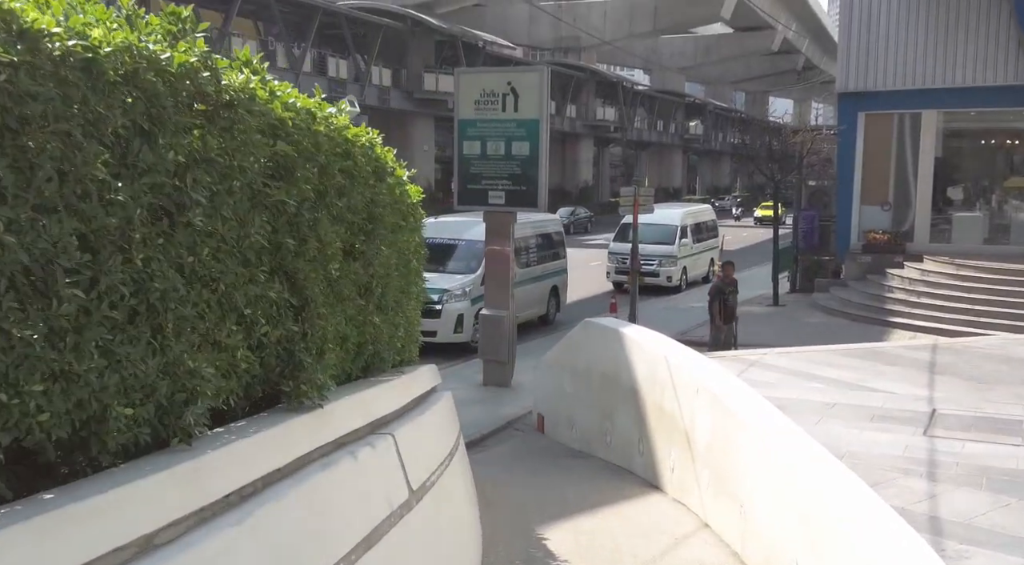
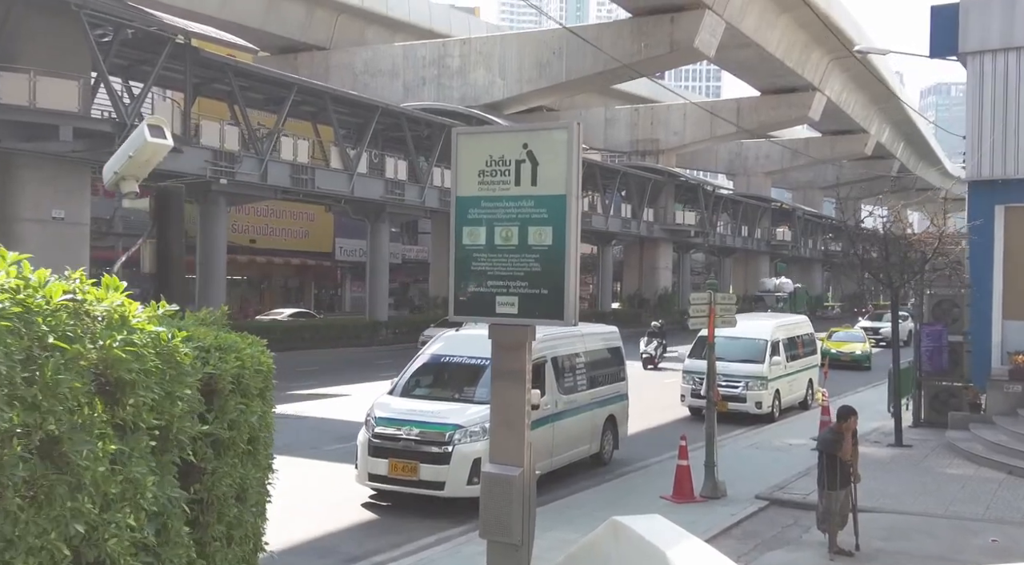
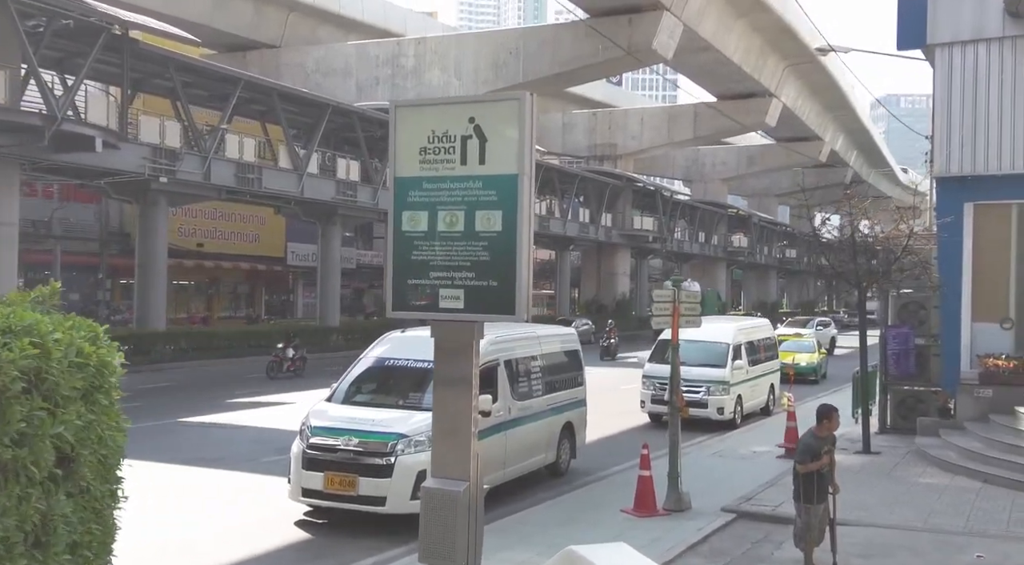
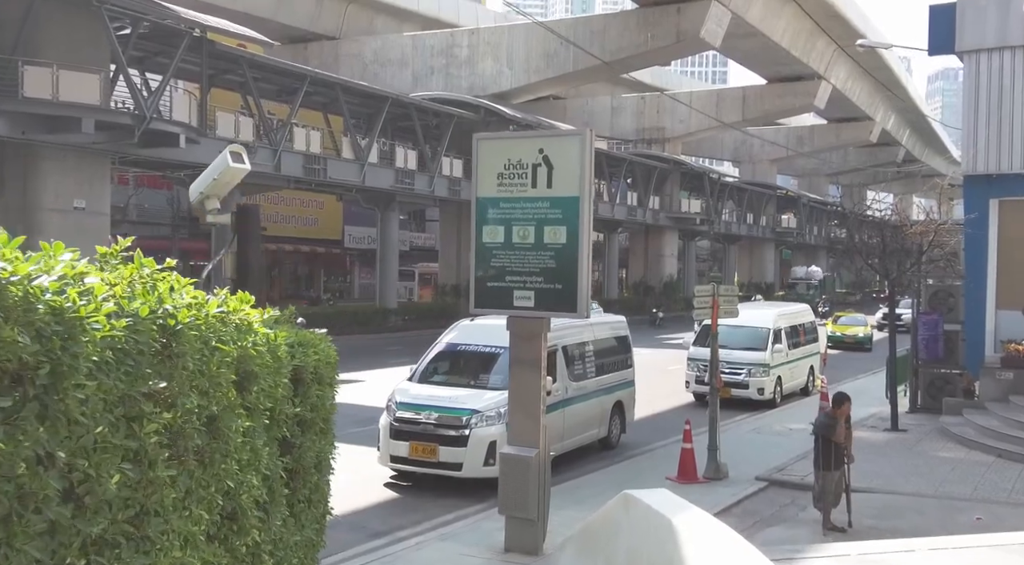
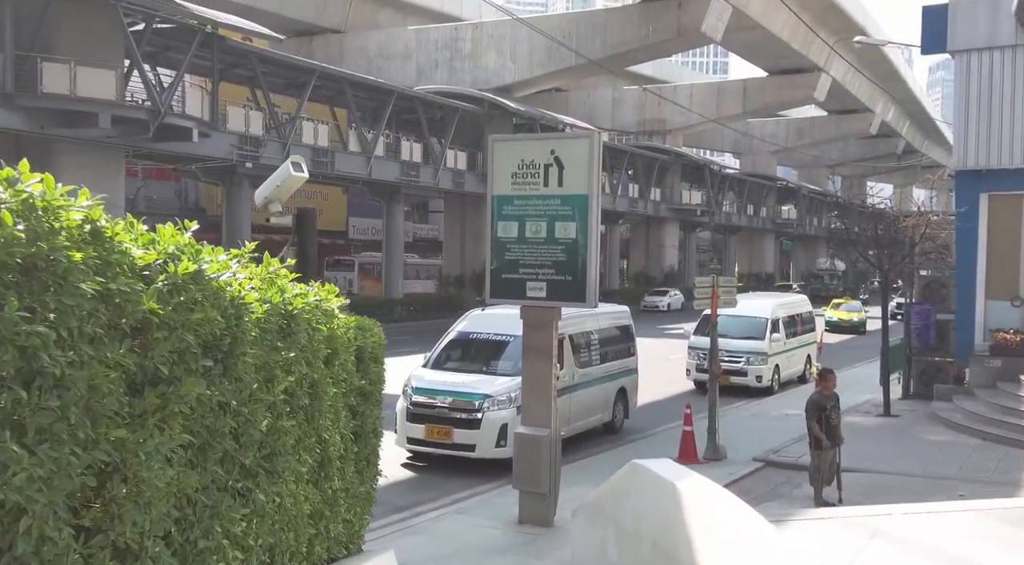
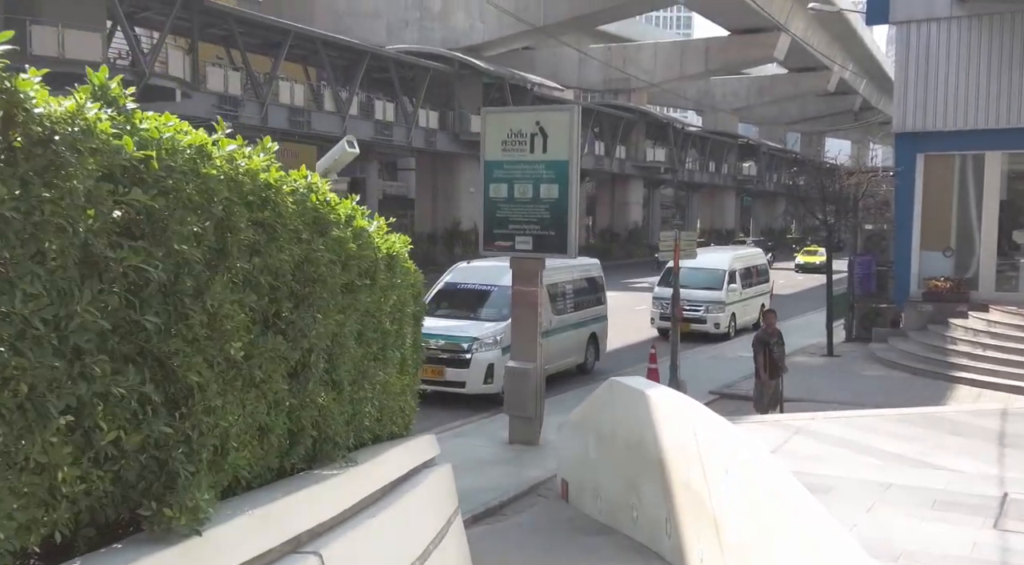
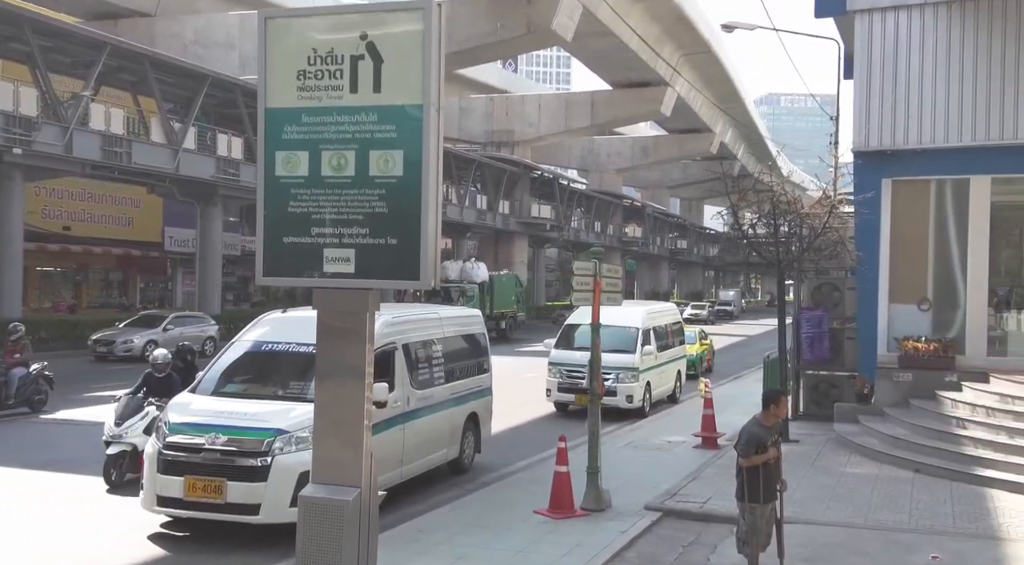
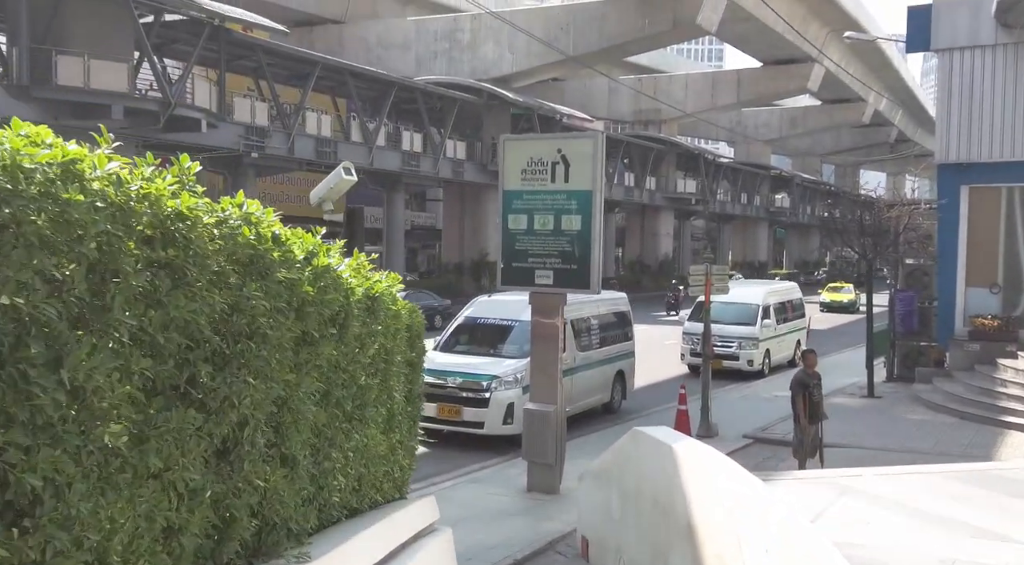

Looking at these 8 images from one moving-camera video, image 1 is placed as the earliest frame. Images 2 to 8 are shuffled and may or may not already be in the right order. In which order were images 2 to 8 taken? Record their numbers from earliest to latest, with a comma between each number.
6, 8, 5, 4, 2, 3, 7
